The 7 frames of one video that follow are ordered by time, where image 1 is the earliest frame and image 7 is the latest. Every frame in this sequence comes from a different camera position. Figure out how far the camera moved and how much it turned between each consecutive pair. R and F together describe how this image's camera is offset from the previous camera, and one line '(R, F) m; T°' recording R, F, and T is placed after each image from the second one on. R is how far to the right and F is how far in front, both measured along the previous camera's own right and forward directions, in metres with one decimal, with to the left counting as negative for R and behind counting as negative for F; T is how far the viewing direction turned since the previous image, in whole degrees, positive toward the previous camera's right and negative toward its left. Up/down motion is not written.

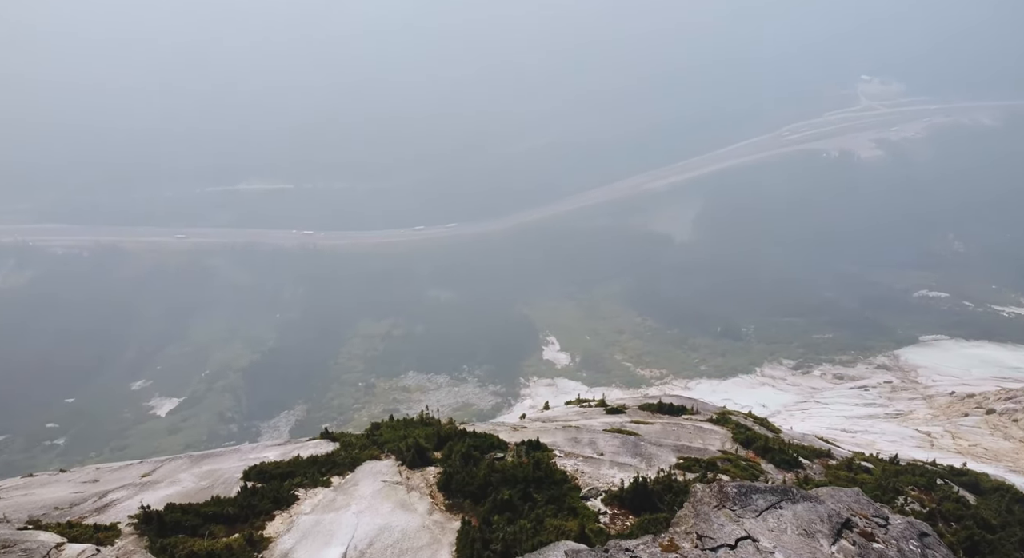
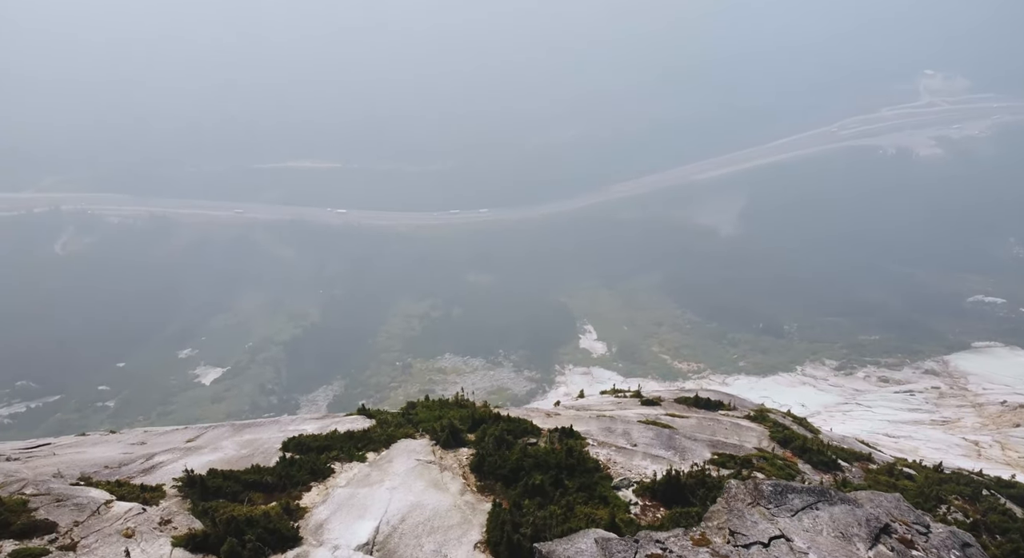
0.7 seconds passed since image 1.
(-0.6, 0.0) m; -3°
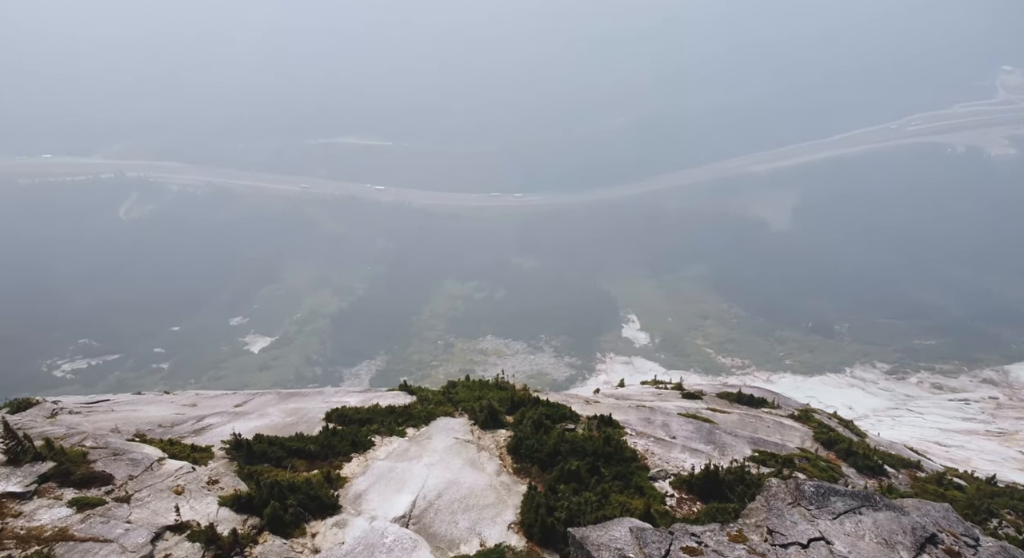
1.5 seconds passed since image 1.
(-0.6, 0.0) m; -3°
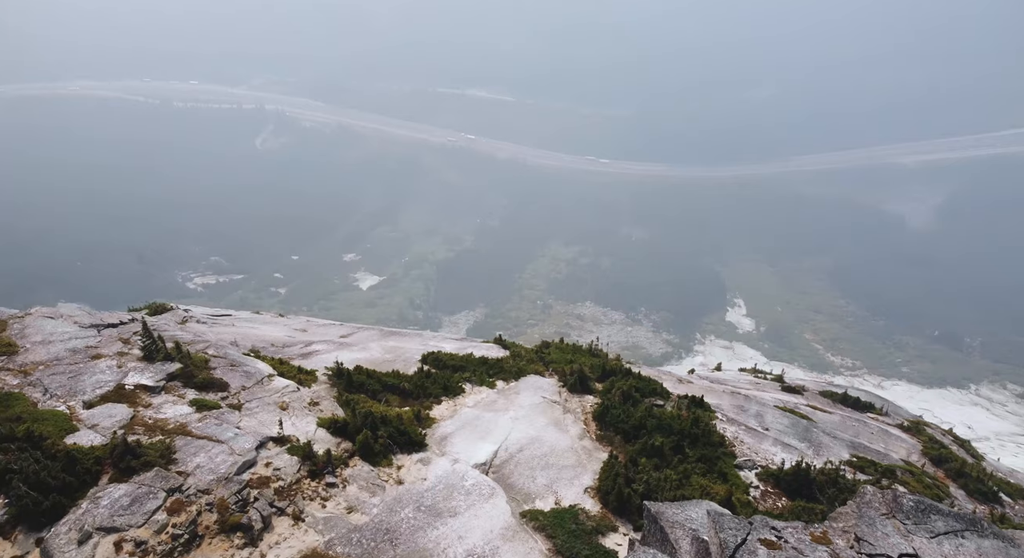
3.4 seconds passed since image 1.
(-1.4, -0.2) m; -7°
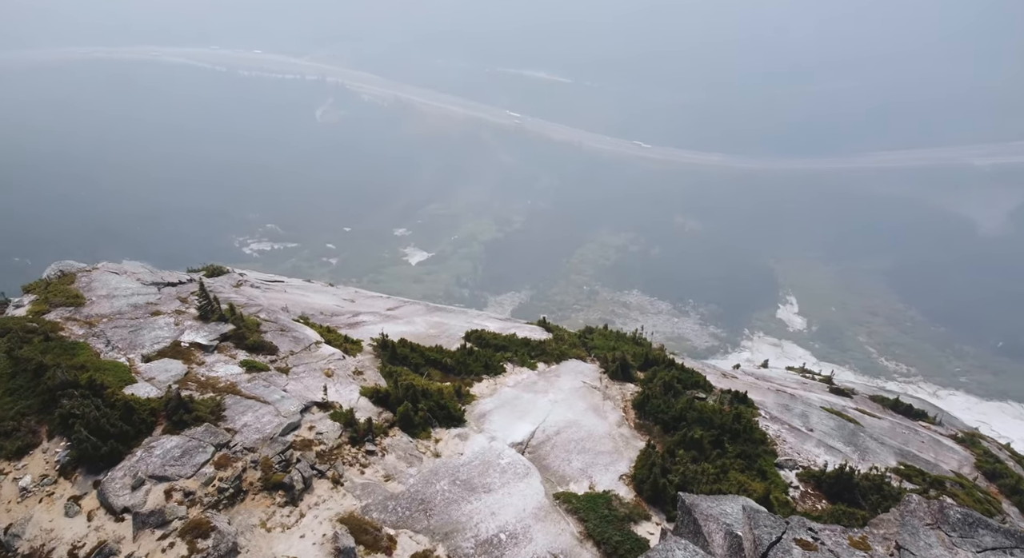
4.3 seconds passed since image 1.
(-0.7, -0.1) m; -3°
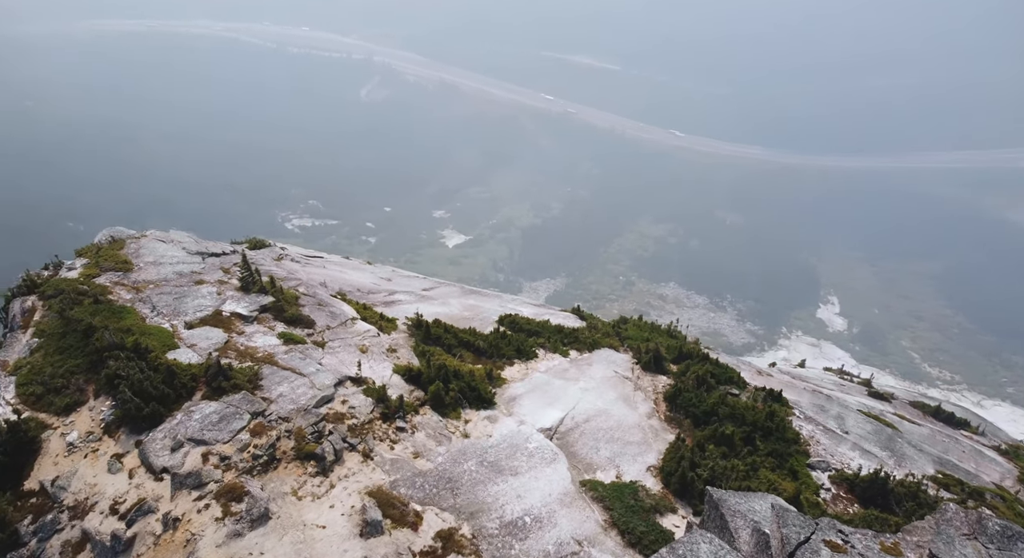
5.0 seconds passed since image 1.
(-0.5, -0.1) m; -2°
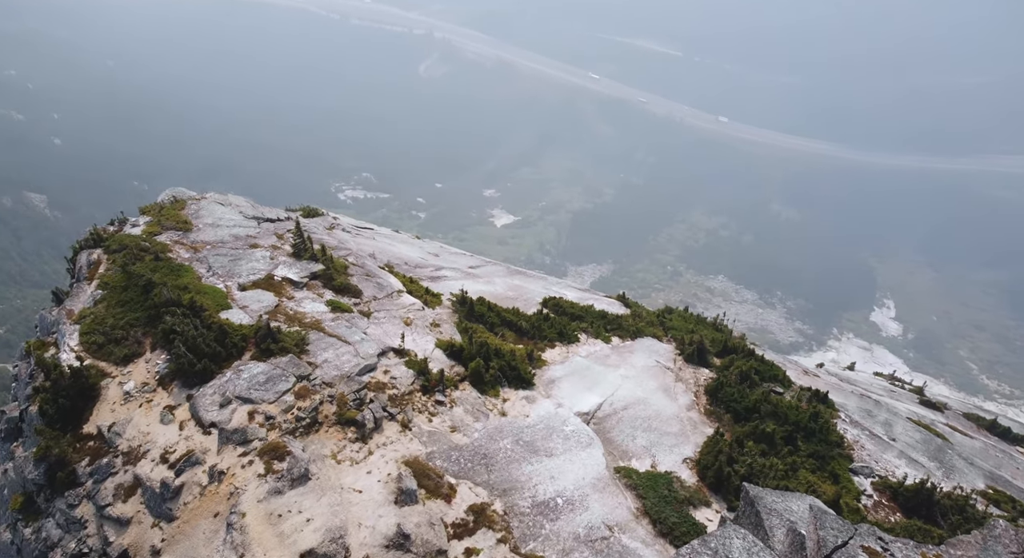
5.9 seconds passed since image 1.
(-0.7, -0.1) m; -3°
